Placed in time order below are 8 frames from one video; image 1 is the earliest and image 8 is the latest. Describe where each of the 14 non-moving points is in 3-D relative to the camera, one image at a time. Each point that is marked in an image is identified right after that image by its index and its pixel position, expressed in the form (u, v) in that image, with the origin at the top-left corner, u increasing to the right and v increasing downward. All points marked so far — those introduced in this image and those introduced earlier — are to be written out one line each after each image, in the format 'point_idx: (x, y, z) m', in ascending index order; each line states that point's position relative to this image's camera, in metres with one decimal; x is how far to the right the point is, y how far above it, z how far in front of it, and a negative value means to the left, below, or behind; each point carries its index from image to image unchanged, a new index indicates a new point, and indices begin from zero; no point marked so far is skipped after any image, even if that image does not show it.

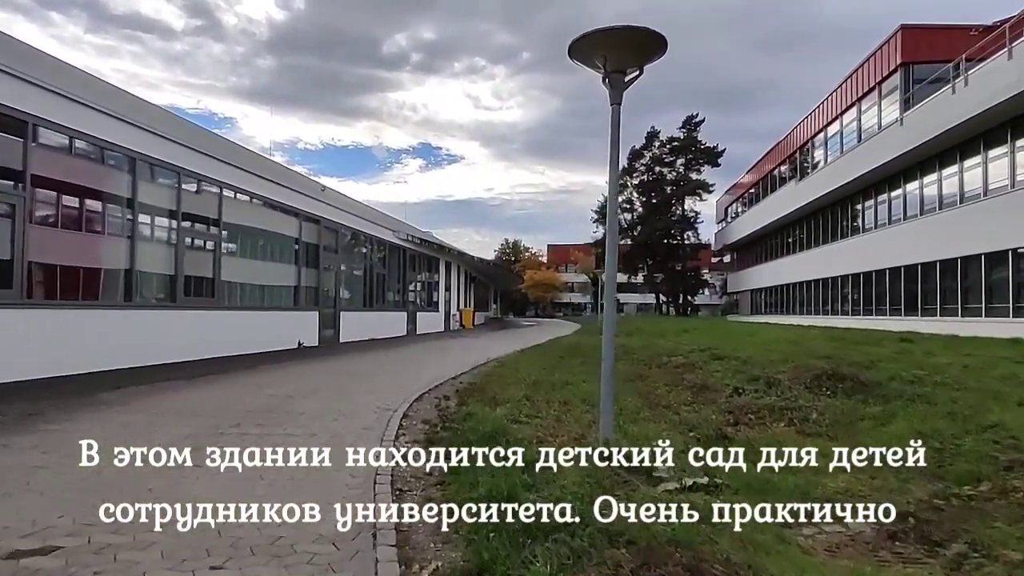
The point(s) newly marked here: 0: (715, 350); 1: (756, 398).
0: (+5.1, -1.6, +14.1) m
1: (+3.7, -1.7, +8.5) m
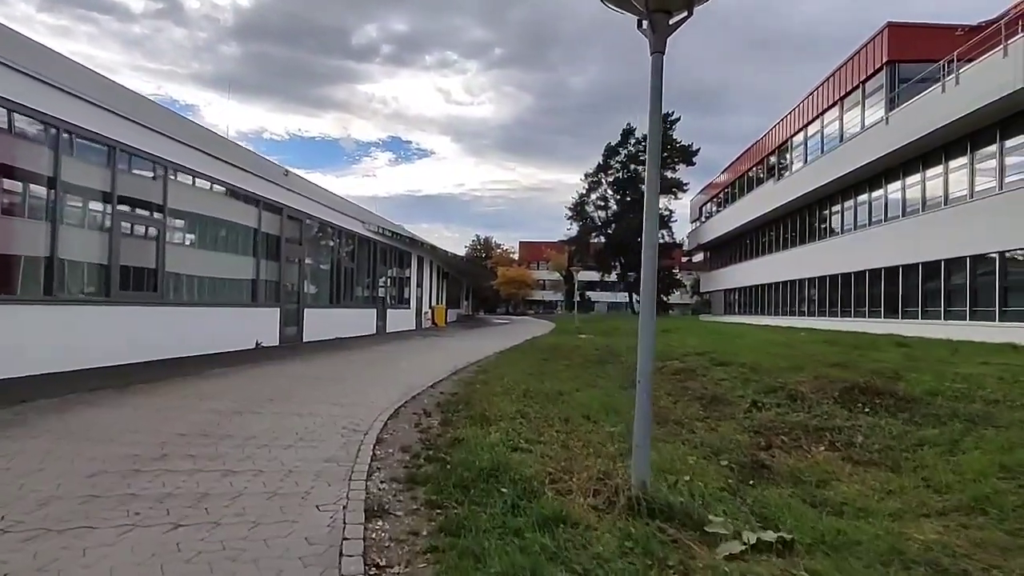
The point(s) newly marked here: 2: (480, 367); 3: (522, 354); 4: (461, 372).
0: (+4.7, -1.6, +13.2) m
1: (+3.6, -1.7, +7.5) m
2: (-0.7, -1.8, +12.7) m
3: (+0.3, -1.9, +16.8) m
4: (-1.0, -1.7, +11.6) m
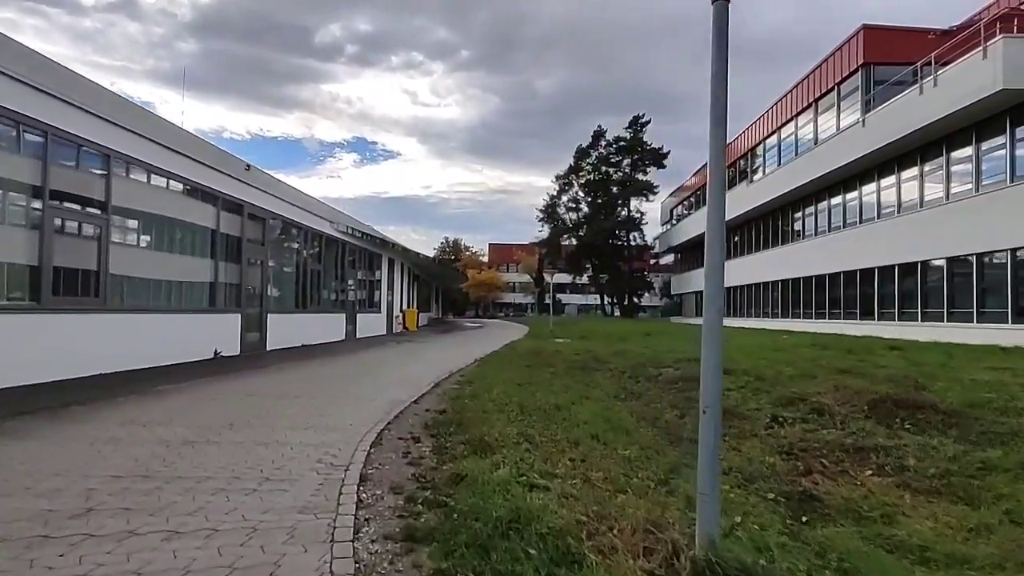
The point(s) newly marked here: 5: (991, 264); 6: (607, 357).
0: (+4.4, -1.6, +12.5) m
1: (+3.6, -1.7, +6.8) m
2: (-1.0, -1.8, +11.7) m
3: (-0.2, -2.0, +15.9) m
4: (-1.2, -1.8, +10.6) m
5: (+16.6, +0.8, +19.6) m
6: (+2.8, -2.1, +17.2) m
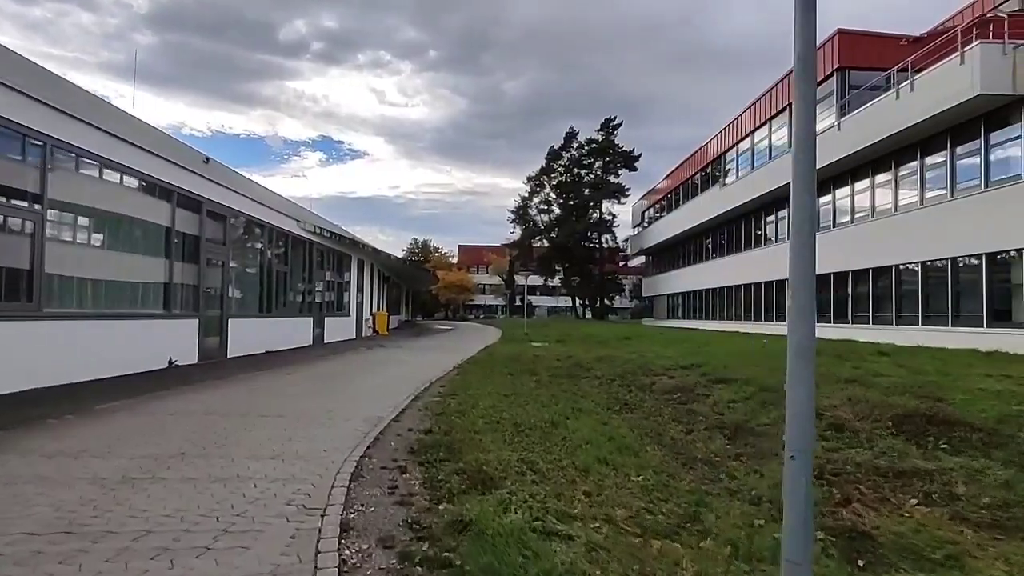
0: (+4.0, -1.7, +12.0) m
1: (+3.5, -1.8, +6.2) m
2: (-1.2, -1.9, +10.9) m
3: (-0.8, -2.1, +15.1) m
4: (-1.4, -1.9, +9.8) m
5: (+15.8, +0.7, +19.8) m
6: (+2.2, -2.2, +16.5) m
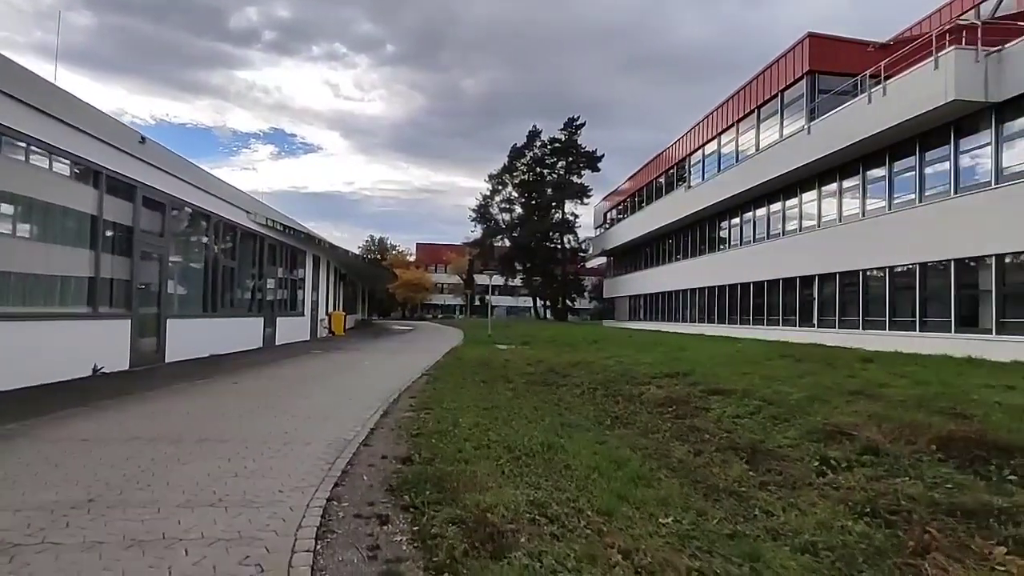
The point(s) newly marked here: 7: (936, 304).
0: (+3.6, -1.8, +11.2) m
1: (+3.5, -1.8, +5.5) m
2: (-1.6, -1.9, +9.7) m
3: (-1.4, -2.1, +13.9) m
4: (-1.7, -1.9, +8.6) m
5: (+14.7, +0.5, +19.9) m
6: (+1.4, -2.2, +15.6) m
7: (+14.8, -0.6, +19.8) m
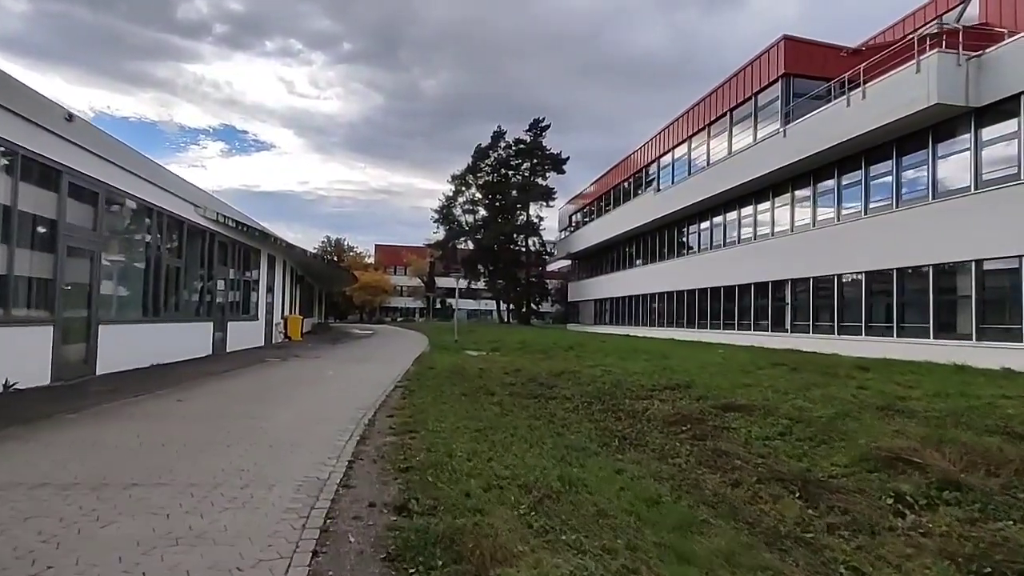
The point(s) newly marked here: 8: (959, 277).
0: (+3.4, -1.9, +10.3) m
1: (+3.7, -1.9, +4.6) m
2: (-1.7, -2.0, +8.4) m
3: (-1.8, -2.2, +12.6) m
4: (-1.7, -1.9, +7.3) m
5: (+13.9, +0.3, +19.8) m
6: (+0.9, -2.3, +14.5) m
7: (+13.9, -0.7, +19.7) m
8: (+14.3, +0.3, +18.1) m
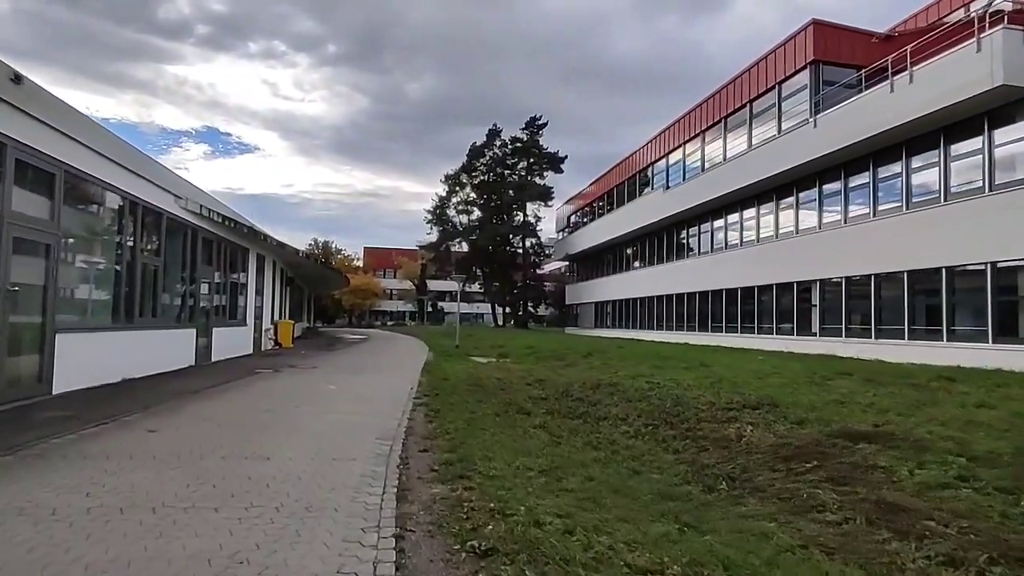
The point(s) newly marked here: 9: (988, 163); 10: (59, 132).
0: (+4.2, -1.8, +8.5) m
1: (+4.7, -1.8, +2.8) m
2: (-0.8, -1.9, +6.5) m
3: (-1.1, -2.2, +10.7) m
4: (-0.8, -1.9, +5.4) m
5: (+14.5, +0.3, +18.2) m
6: (+1.6, -2.3, +12.7) m
7: (+14.5, -0.7, +18.1) m
8: (+14.9, +0.4, +16.6) m
9: (+14.7, +3.8, +17.6) m
10: (-8.4, +2.9, +10.3) m
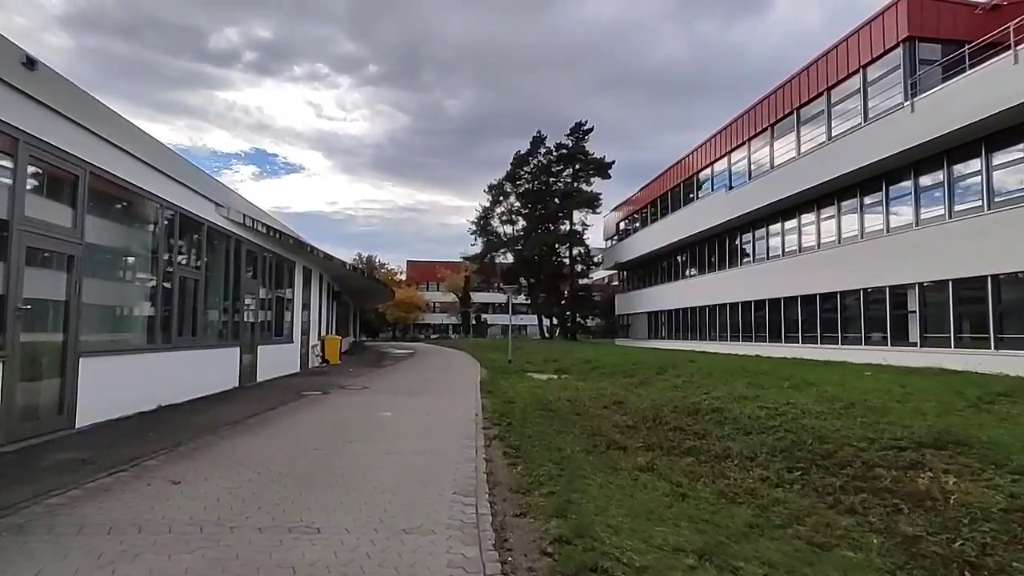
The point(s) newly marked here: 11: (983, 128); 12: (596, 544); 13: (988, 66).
0: (+5.4, -1.9, +6.3) m
1: (+5.5, -1.7, +0.6) m
2: (+0.3, -2.0, +4.7) m
3: (+0.3, -2.3, +8.9) m
4: (+0.2, -2.0, +3.6) m
5: (+16.3, +0.3, +15.4) m
6: (+3.2, -2.5, +10.7) m
7: (+16.4, -0.8, +15.3) m
8: (+16.6, +0.4, +13.7) m
9: (+16.5, +3.8, +14.9) m
10: (-7.1, +2.6, +9.1) m
11: (+15.4, +5.3, +18.7) m
12: (+0.7, -2.0, +4.5) m
13: (+14.9, +7.0, +18.0) m
